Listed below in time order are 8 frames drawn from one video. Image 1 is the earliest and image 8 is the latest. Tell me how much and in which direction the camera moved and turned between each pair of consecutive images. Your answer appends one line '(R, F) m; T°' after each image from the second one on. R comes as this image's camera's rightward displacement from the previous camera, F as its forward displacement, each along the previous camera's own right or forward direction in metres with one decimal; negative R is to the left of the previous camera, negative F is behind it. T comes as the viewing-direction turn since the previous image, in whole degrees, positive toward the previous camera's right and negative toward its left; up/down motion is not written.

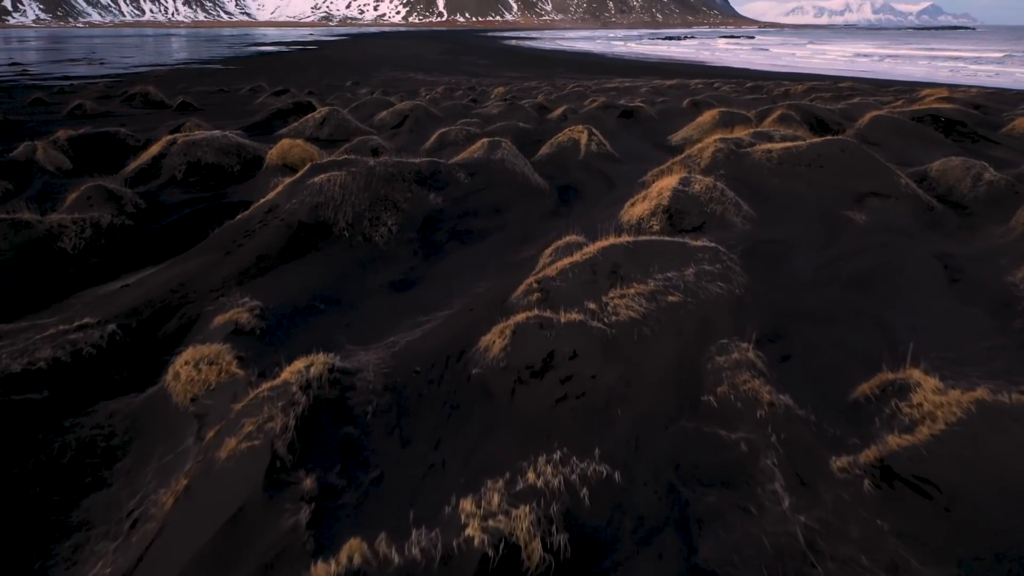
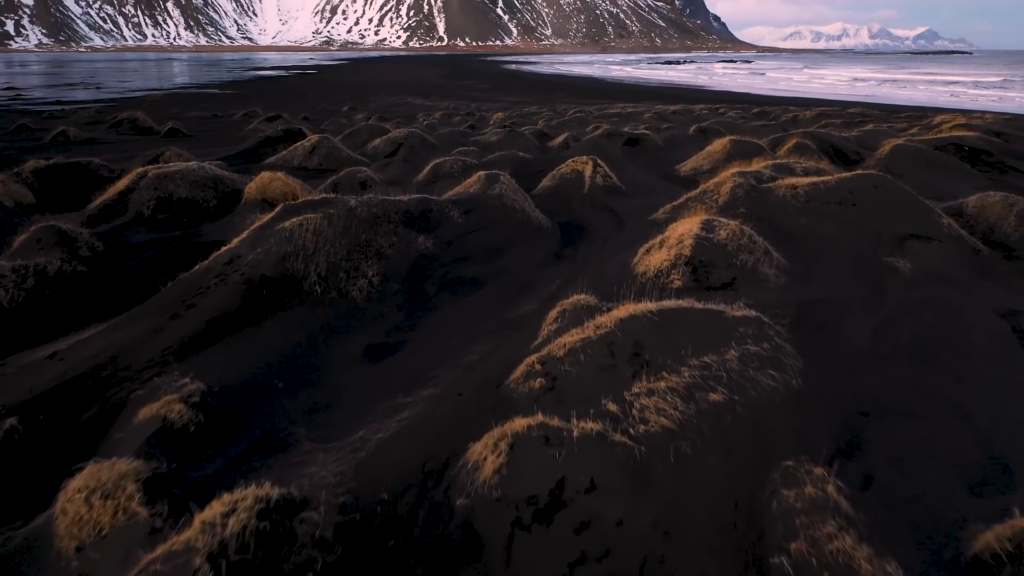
(0.0, +0.8) m; 0°
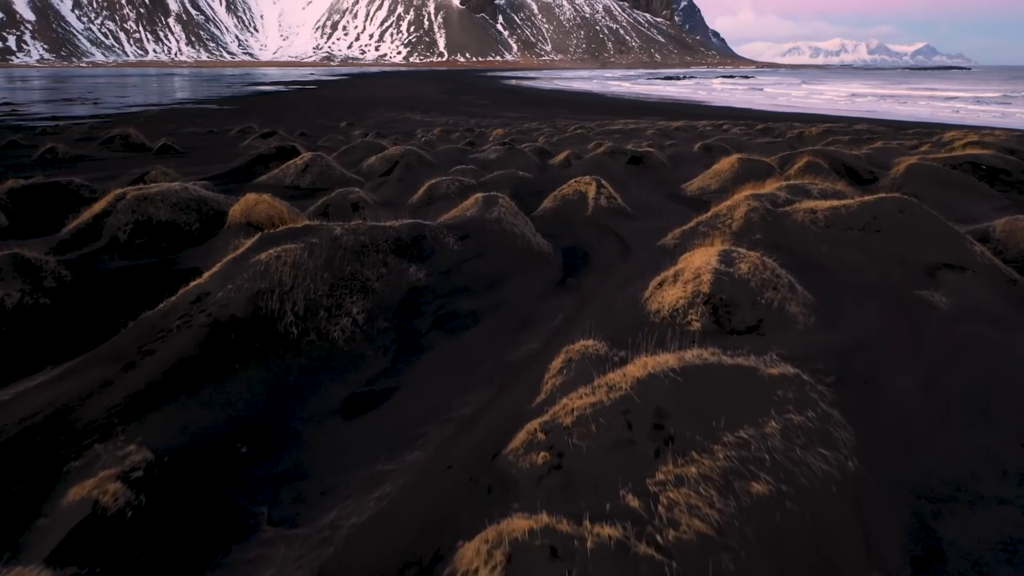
(0.0, +0.5) m; 0°
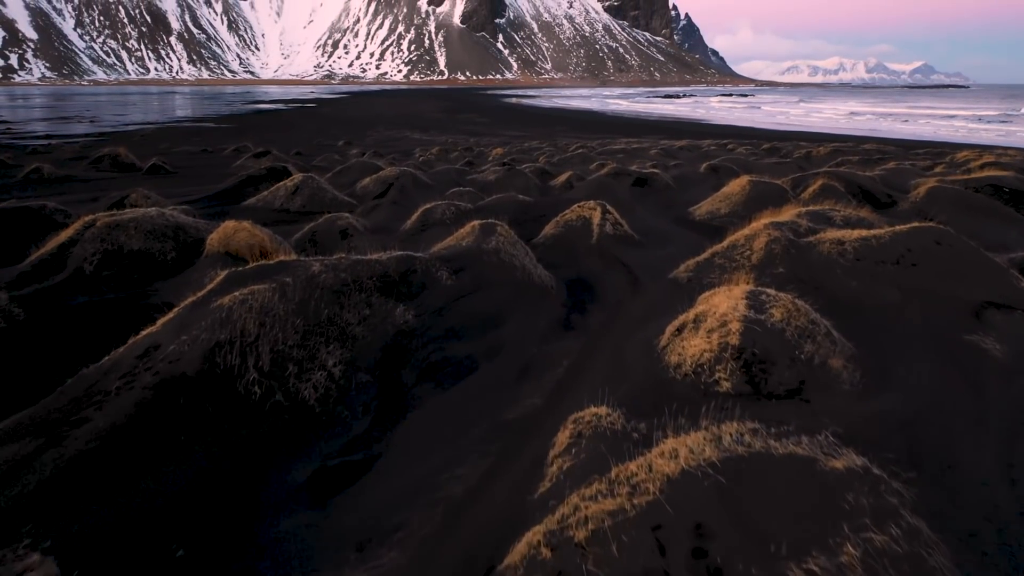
(0.0, +0.6) m; 0°
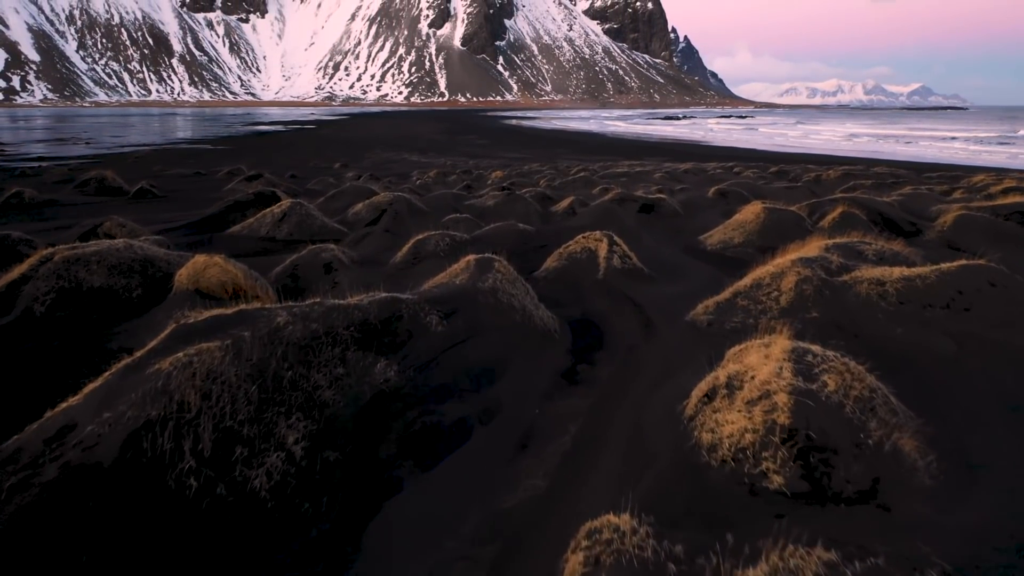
(0.0, +0.7) m; 0°
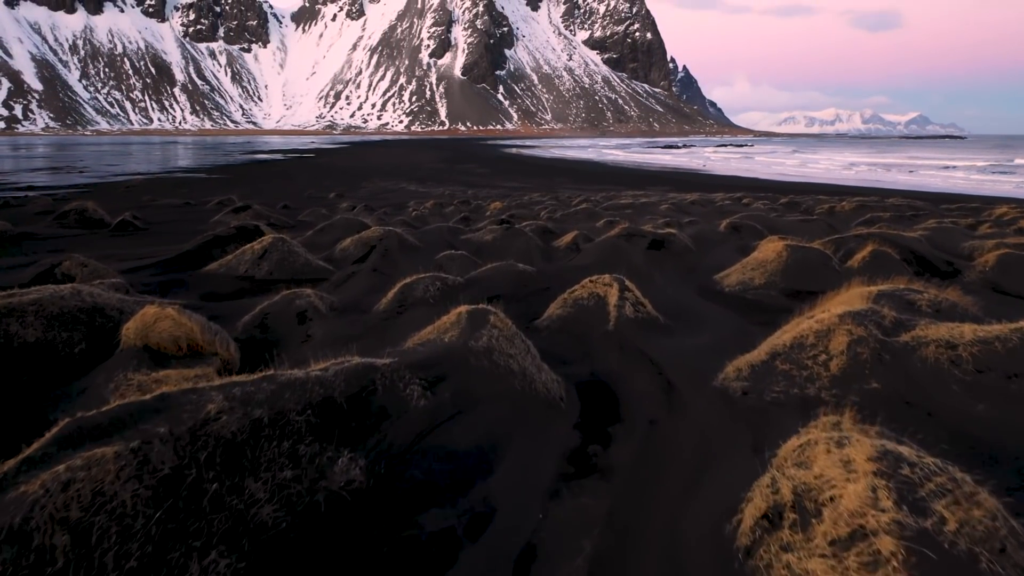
(0.0, +0.9) m; 0°
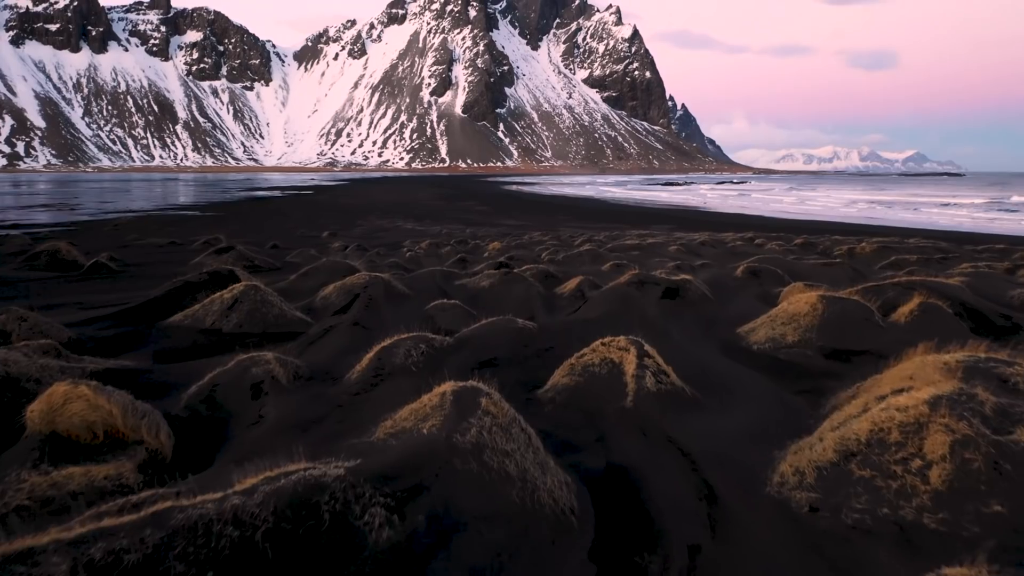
(0.0, +1.1) m; 0°
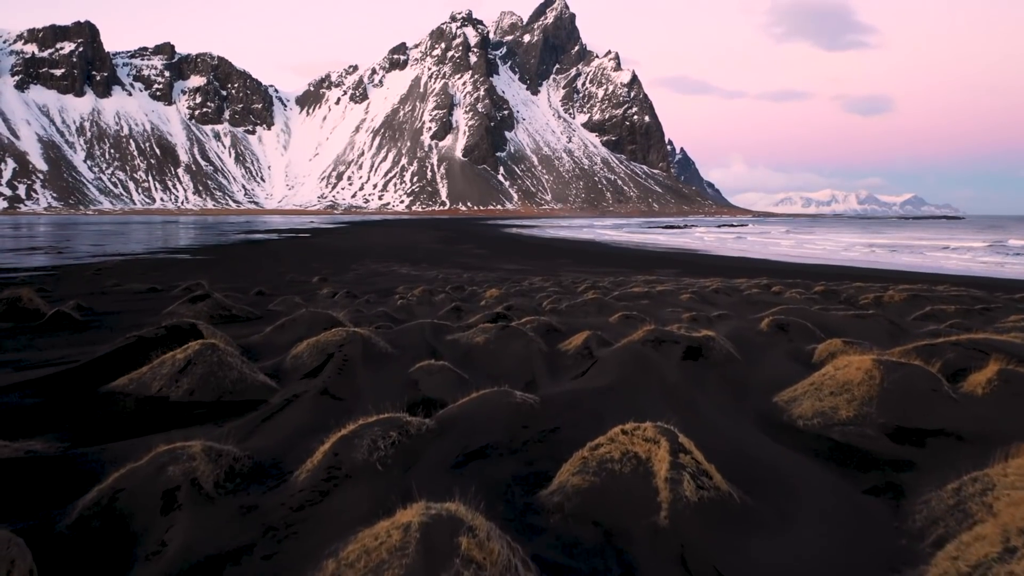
(0.0, +1.3) m; 0°
